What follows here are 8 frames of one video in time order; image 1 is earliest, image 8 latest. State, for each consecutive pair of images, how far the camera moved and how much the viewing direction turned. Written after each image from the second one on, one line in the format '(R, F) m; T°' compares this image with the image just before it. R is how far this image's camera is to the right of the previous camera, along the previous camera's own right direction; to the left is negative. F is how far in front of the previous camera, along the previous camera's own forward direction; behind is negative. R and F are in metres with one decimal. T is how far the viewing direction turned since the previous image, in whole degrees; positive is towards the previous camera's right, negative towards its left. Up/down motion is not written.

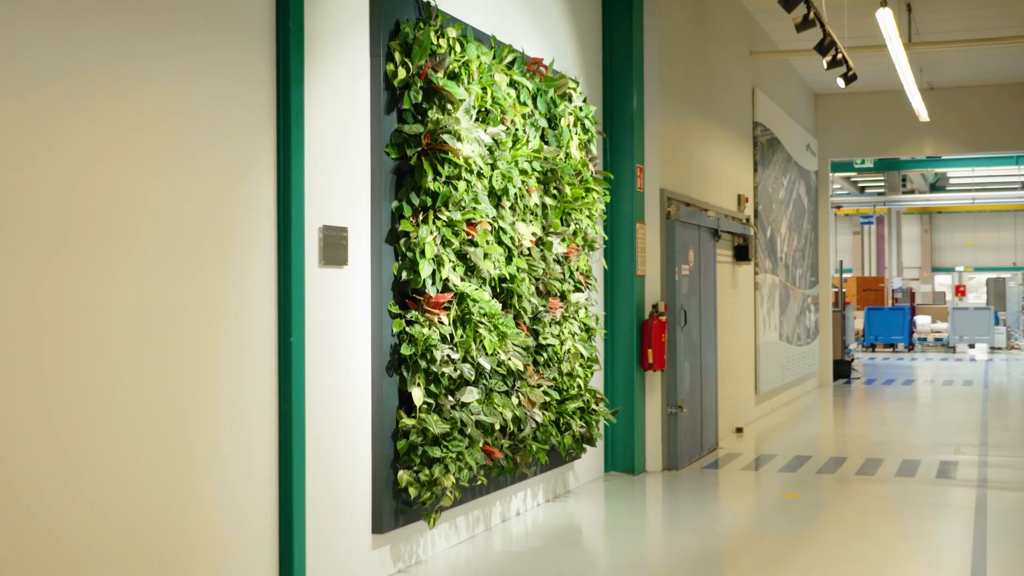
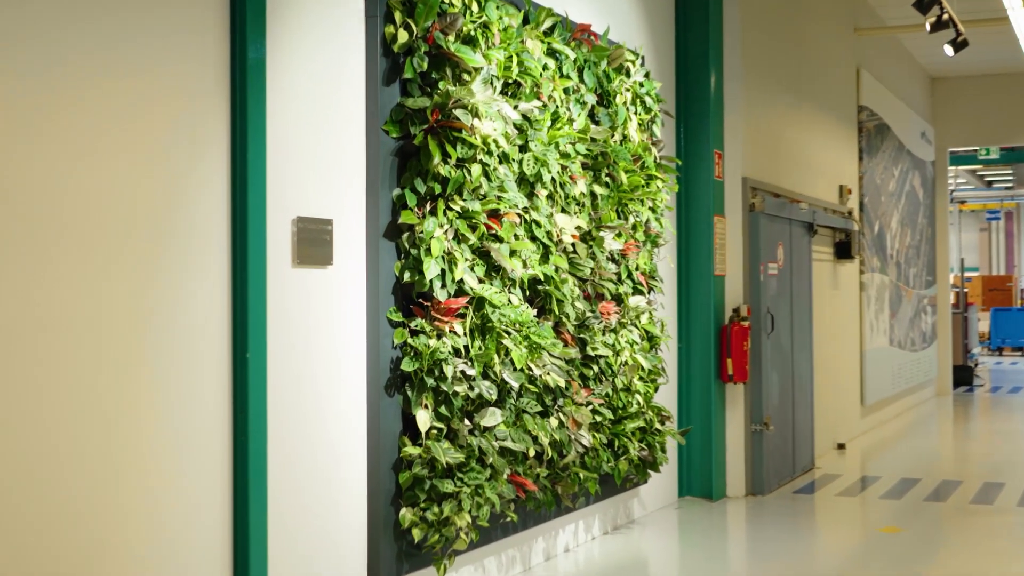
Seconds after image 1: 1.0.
(+0.2, +0.6) m; -5°
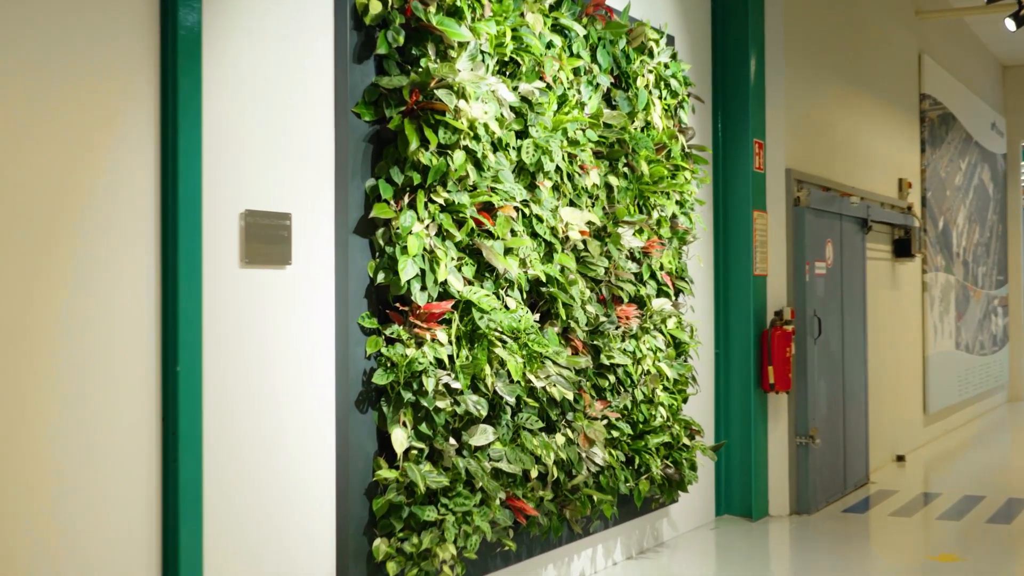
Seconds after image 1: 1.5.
(+0.2, +0.3) m; -3°
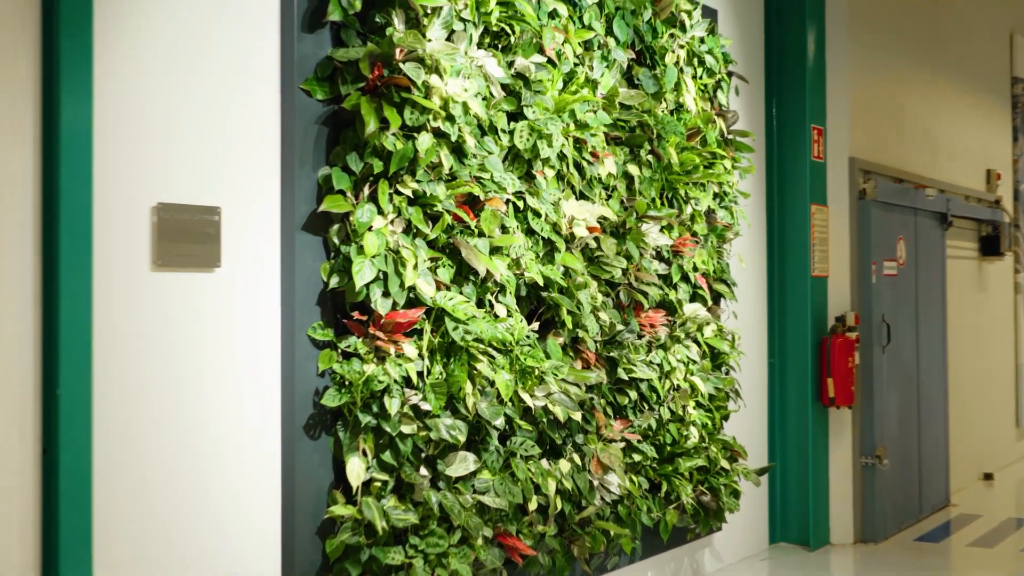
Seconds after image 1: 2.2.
(+0.2, +0.4) m; -4°
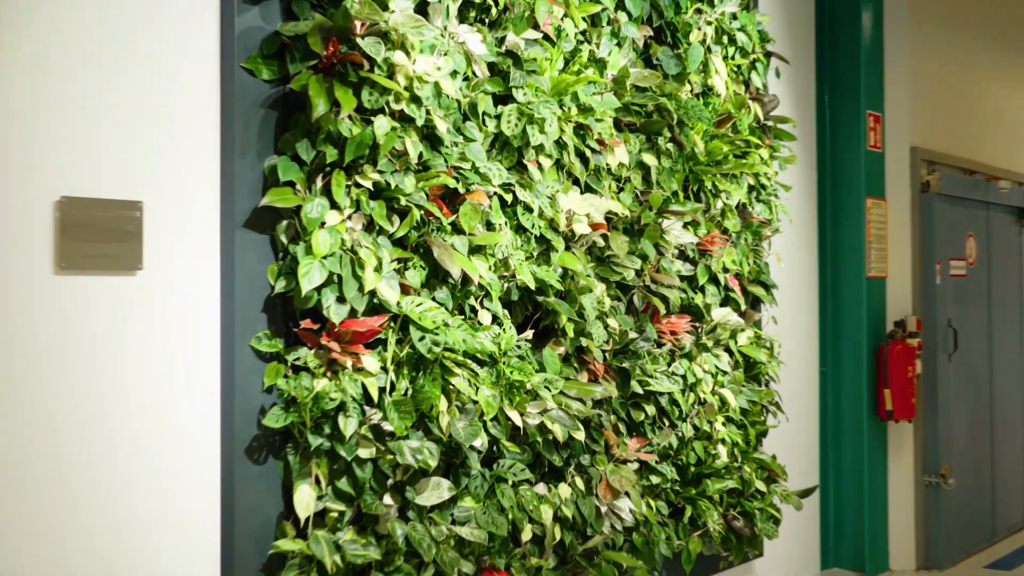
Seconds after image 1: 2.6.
(+0.2, +0.3) m; -4°
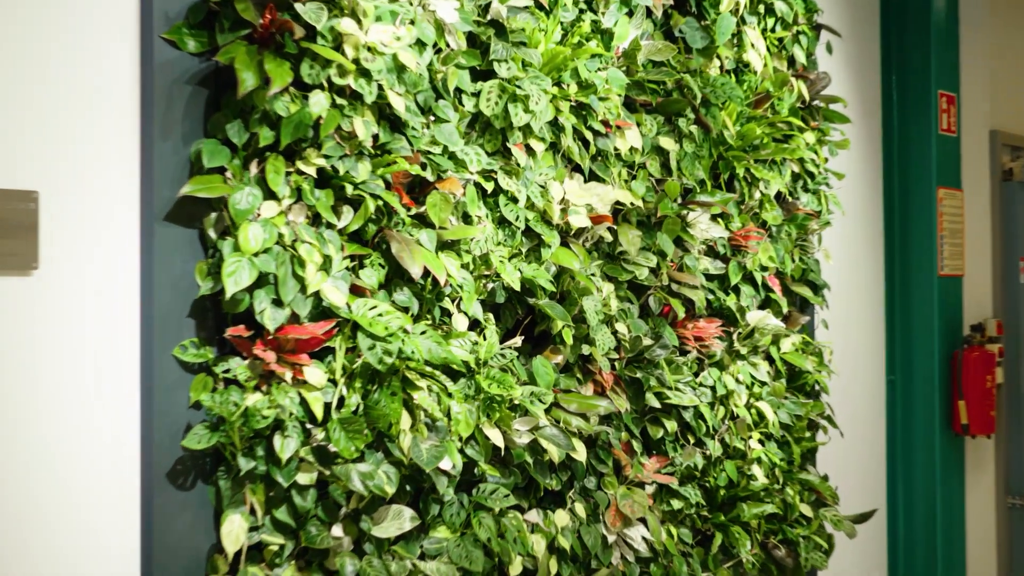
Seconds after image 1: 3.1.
(+0.2, +0.3) m; -5°
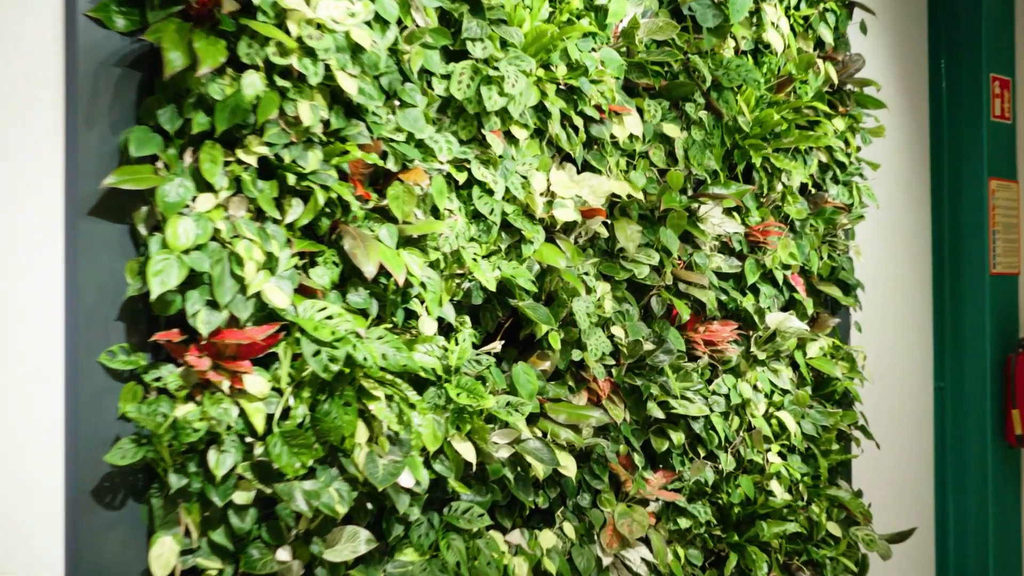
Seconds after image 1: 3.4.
(+0.1, +0.2) m; -4°
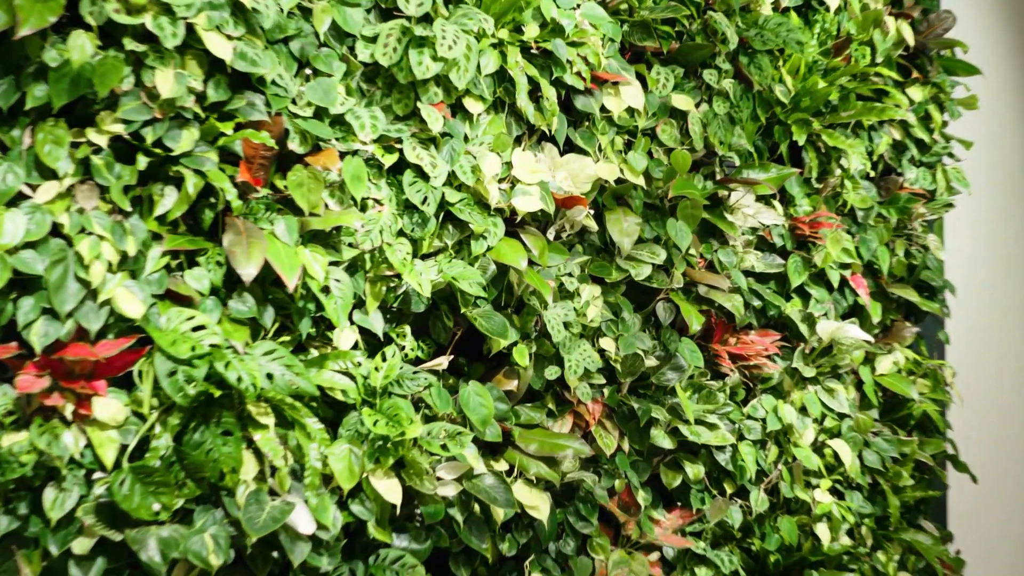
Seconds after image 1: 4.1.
(+0.3, +0.3) m; -8°
